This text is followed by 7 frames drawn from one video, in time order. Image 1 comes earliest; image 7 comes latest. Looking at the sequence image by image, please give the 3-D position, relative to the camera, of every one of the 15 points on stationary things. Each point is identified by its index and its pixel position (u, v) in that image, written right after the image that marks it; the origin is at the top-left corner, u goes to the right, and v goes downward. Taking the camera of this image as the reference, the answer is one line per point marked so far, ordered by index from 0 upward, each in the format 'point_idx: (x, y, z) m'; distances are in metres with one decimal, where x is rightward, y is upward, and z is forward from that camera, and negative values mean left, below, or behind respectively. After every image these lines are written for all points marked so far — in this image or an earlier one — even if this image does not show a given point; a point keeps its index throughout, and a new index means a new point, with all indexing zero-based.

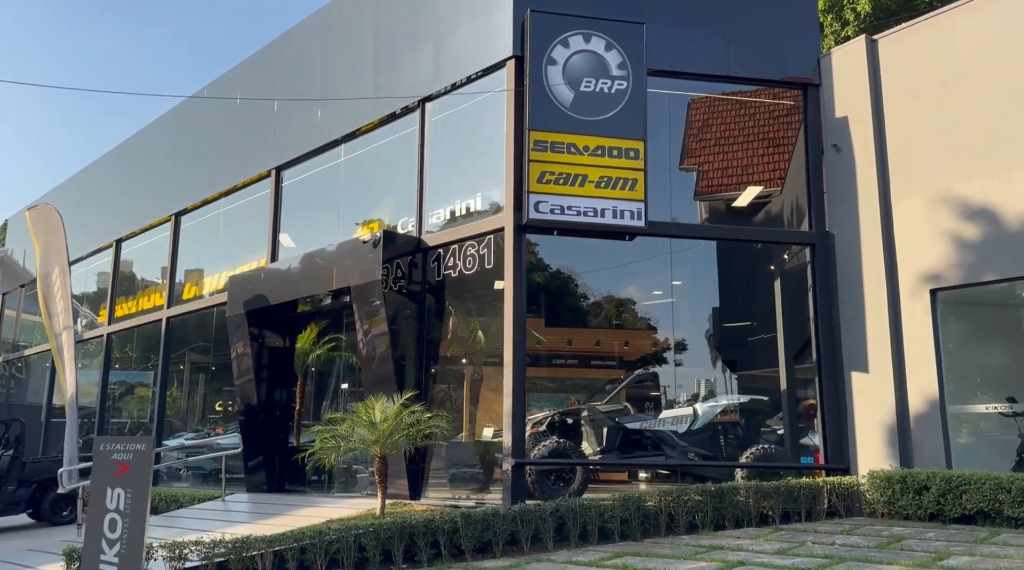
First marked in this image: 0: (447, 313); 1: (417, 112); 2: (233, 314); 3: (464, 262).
0: (-0.8, -0.4, +10.9) m
1: (-1.3, +2.4, +12.0) m
2: (-4.6, -0.5, +14.1) m
3: (-0.6, +0.3, +10.7) m
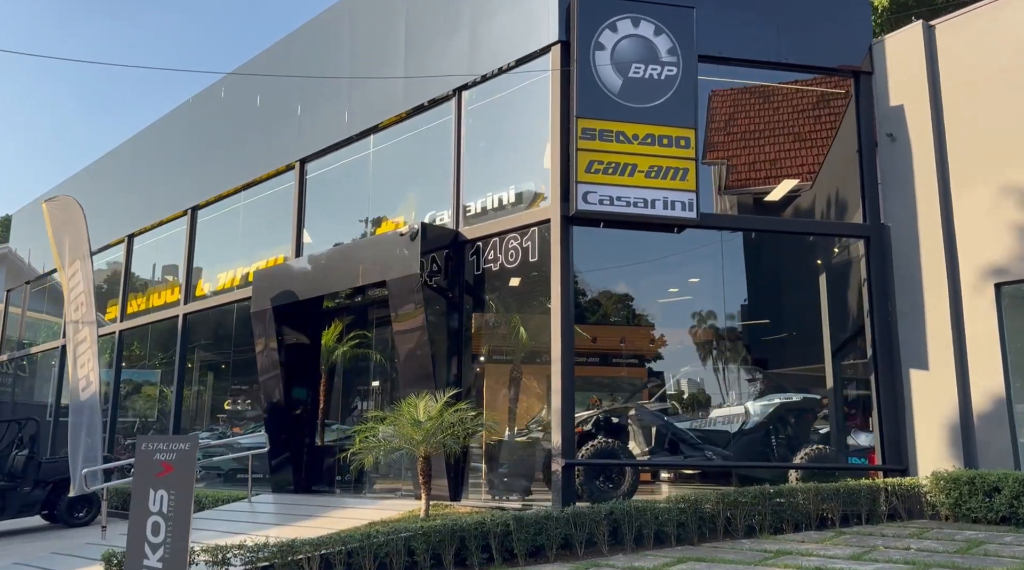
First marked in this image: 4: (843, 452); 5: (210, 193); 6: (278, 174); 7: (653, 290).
0: (-0.3, -0.3, +10.6) m
1: (-0.8, +2.5, +11.6) m
2: (-4.1, -0.4, +13.8) m
3: (-0.1, +0.4, +10.3) m
4: (+3.9, -2.0, +10.1) m
5: (-5.9, +1.8, +16.6) m
6: (-4.1, +2.0, +15.0) m
7: (+1.6, 0.0, +9.9) m
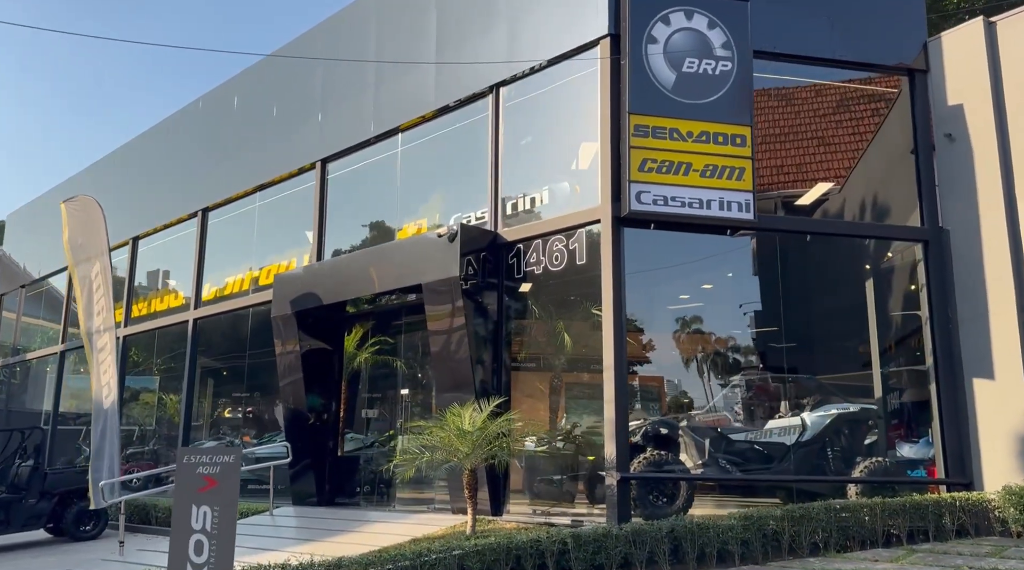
0: (+0.2, -0.4, +10.1) m
1: (-0.3, +2.4, +11.1) m
2: (-3.6, -0.5, +13.2) m
3: (+0.4, +0.3, +9.8) m
4: (+4.4, -2.0, +9.6) m
5: (-5.5, +1.7, +16.1) m
6: (-3.7, +1.9, +14.5) m
7: (+2.2, -0.1, +9.5) m
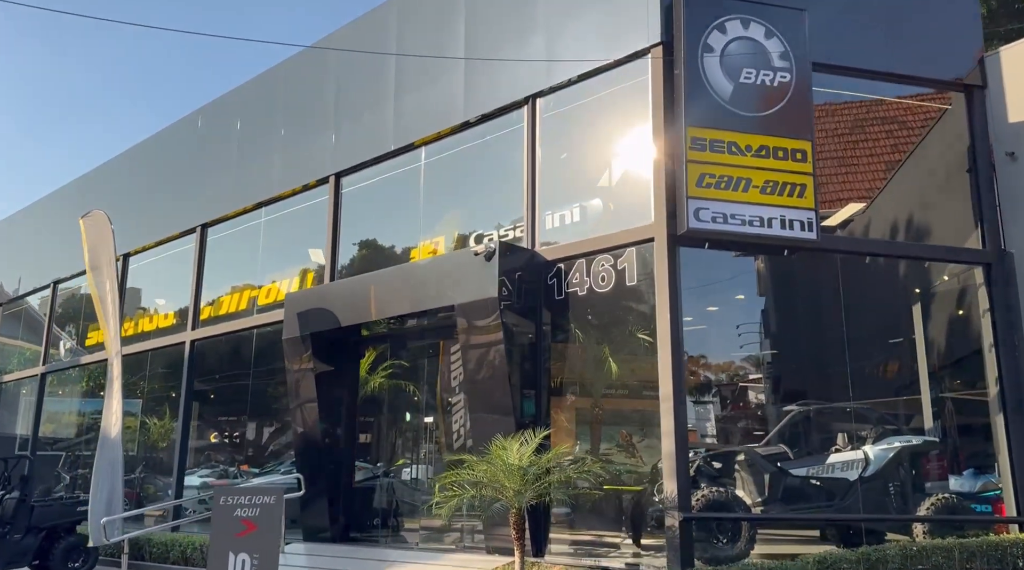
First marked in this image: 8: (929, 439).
0: (+0.6, -0.6, +9.4) m
1: (+0.2, +2.2, +10.5) m
2: (-3.3, -0.8, +12.5) m
3: (+0.9, +0.1, +9.2) m
4: (+4.9, -2.3, +9.1) m
5: (-5.2, +1.3, +15.3) m
6: (-3.3, +1.6, +13.8) m
7: (+2.6, -0.3, +8.9) m
8: (+4.5, -1.7, +9.2) m
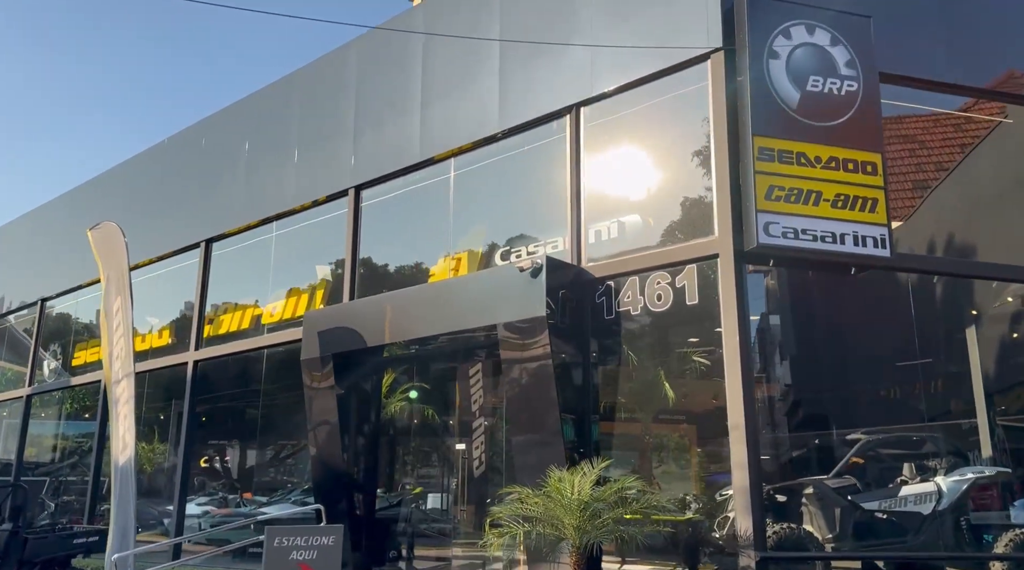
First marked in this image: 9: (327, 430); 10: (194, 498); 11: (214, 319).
0: (+1.1, -0.8, +8.8) m
1: (+0.6, +2.0, +10.0) m
2: (-2.8, -1.0, +11.8) m
3: (+1.4, -0.1, +8.7) m
4: (+5.3, -2.5, +8.6) m
5: (-4.8, +1.0, +14.6) m
6: (-2.9, +1.3, +13.2) m
7: (+3.1, -0.5, +8.3) m
8: (+5.0, -1.9, +8.6) m
9: (-2.6, -2.0, +11.6) m
10: (-5.3, -3.6, +14.3) m
11: (-5.1, -0.6, +14.7) m
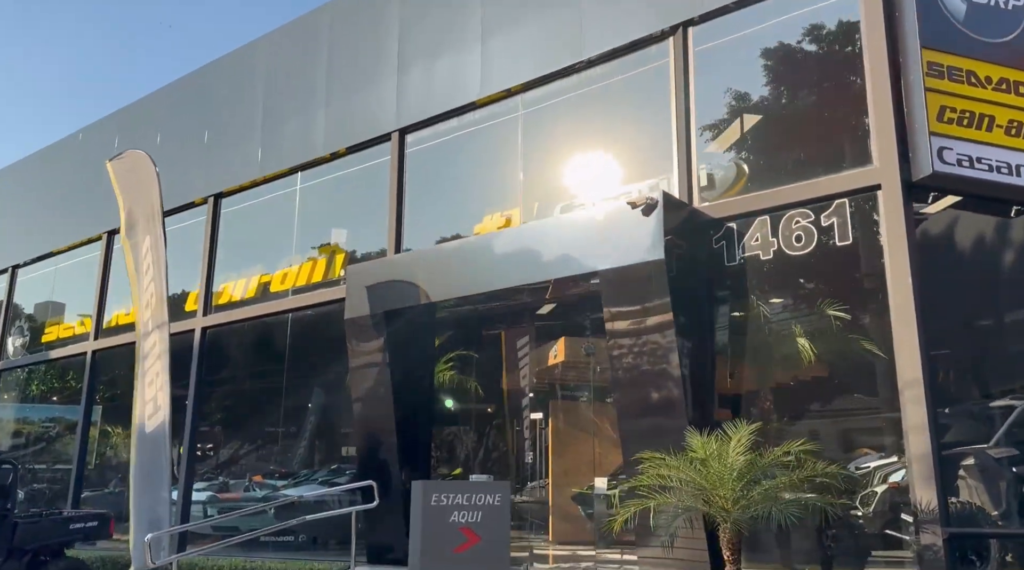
0: (+2.1, -0.3, +7.7) m
1: (+1.6, +2.5, +8.8) m
2: (-2.0, -0.4, +10.4) m
3: (+2.4, +0.4, +7.5) m
4: (+6.3, -2.0, +7.6) m
5: (-4.1, +1.7, +13.1) m
6: (-2.1, +1.9, +11.8) m
7: (+4.1, 0.0, +7.3) m
8: (+5.9, -1.4, +7.7) m
9: (-1.7, -1.4, +10.2) m
10: (-4.7, -2.9, +12.8) m
11: (-4.5, 0.0, +13.2) m
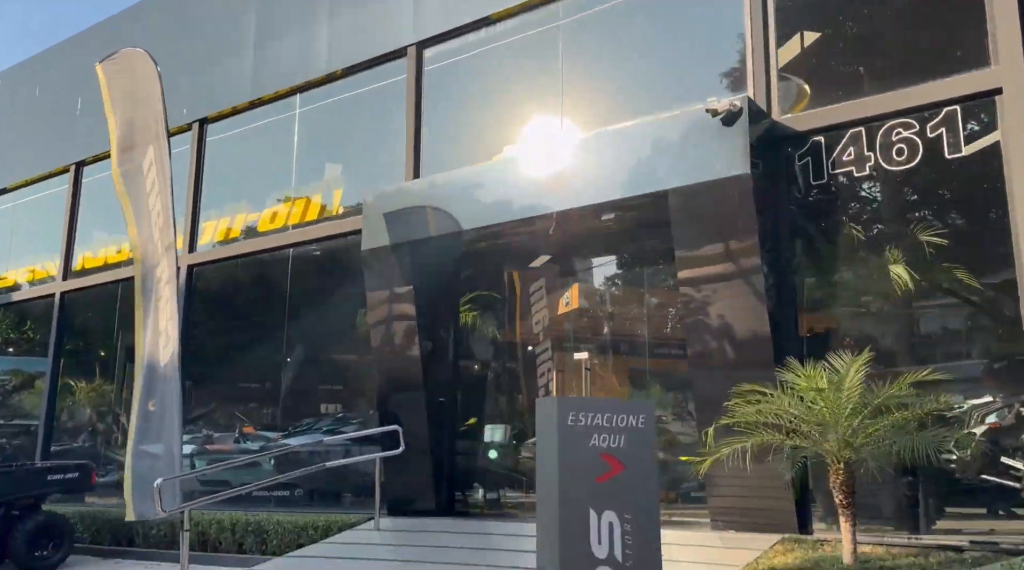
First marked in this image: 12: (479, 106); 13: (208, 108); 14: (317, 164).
0: (+2.6, +0.4, +6.9) m
1: (+2.1, +3.2, +7.9) m
2: (-1.7, +0.4, +9.4) m
3: (+2.9, +1.0, +6.7) m
4: (+6.7, -1.5, +7.1) m
5: (-3.9, +2.6, +11.9) m
6: (-1.8, +2.7, +10.7) m
7: (+4.6, +0.6, +6.6) m
8: (+6.4, -0.8, +7.1) m
9: (-1.4, -0.6, +9.3) m
10: (-4.5, -2.0, +11.7) m
11: (-4.3, +1.0, +12.1) m
12: (-0.4, +2.0, +9.6) m
13: (-4.4, +2.5, +12.3) m
14: (-2.6, +1.6, +11.1) m
